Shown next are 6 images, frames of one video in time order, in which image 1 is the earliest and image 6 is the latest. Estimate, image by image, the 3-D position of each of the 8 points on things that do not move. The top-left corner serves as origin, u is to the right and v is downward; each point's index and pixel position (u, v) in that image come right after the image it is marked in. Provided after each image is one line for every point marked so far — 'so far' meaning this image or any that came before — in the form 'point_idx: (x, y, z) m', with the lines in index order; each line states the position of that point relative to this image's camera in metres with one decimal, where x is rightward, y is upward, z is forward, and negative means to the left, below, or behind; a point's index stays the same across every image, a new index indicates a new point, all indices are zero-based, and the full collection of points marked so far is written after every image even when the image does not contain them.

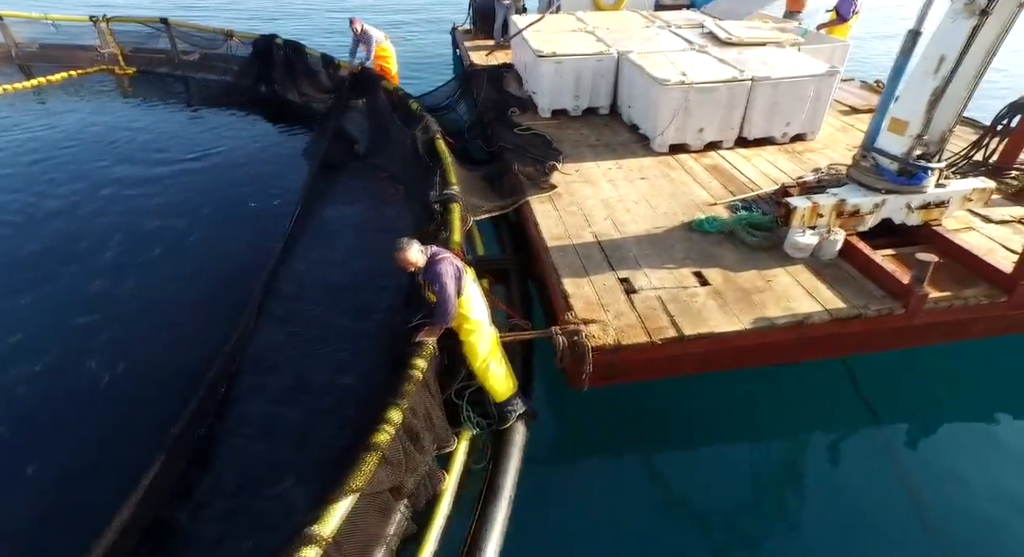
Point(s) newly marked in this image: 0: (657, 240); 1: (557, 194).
0: (+1.5, +0.4, +6.0) m
1: (+0.5, +1.0, +6.9) m
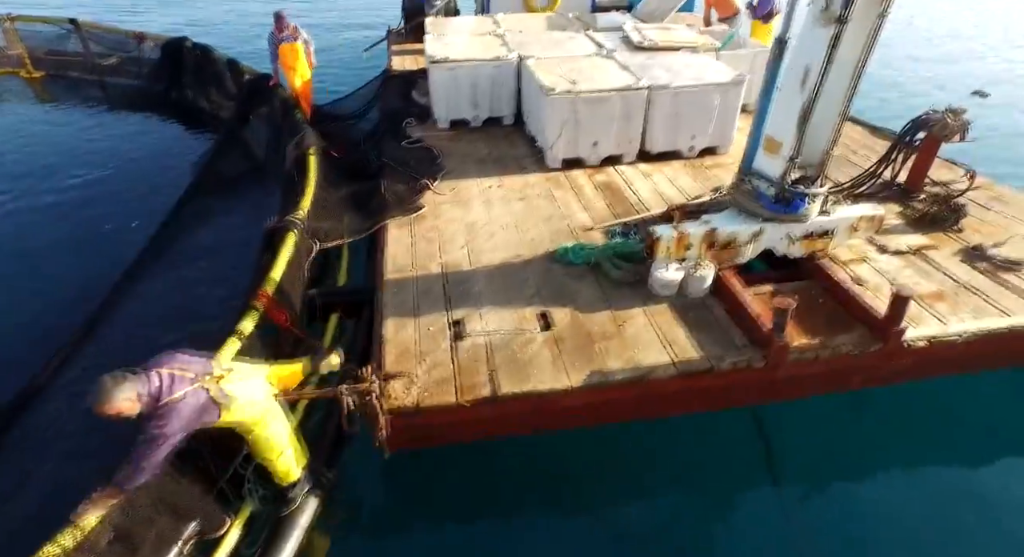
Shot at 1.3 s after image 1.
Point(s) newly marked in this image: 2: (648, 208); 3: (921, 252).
0: (0.0, +0.1, +5.3) m
1: (-1.0, +0.7, +6.2) m
2: (+1.5, +0.8, +6.3) m
3: (+3.8, +0.3, +5.4) m
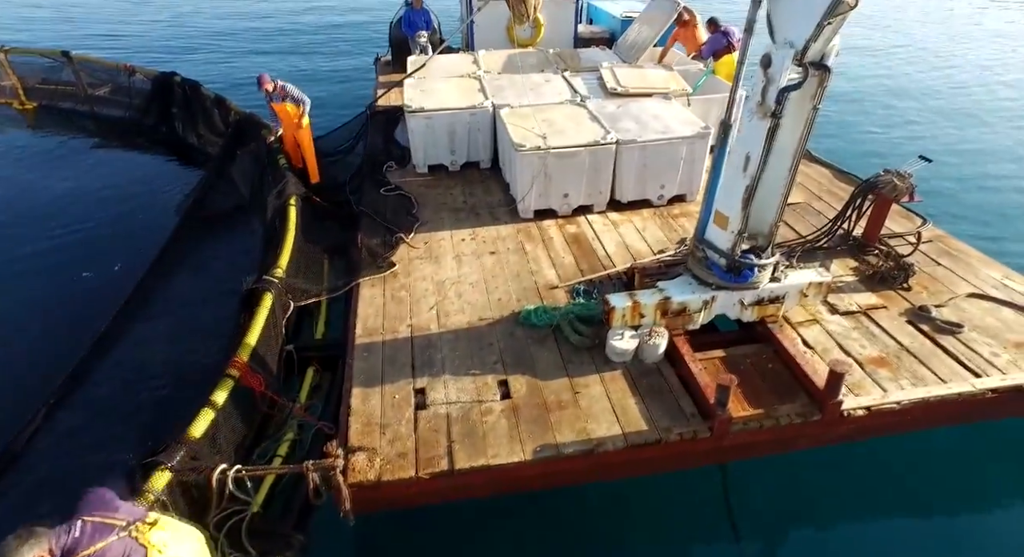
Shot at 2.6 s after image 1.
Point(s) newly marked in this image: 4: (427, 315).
0: (-0.3, -0.5, +5.5) m
1: (-1.3, +0.1, +6.5) m
2: (+1.2, +0.2, +6.6) m
3: (+3.5, -0.3, +5.6) m
4: (-0.8, -0.4, +5.8) m
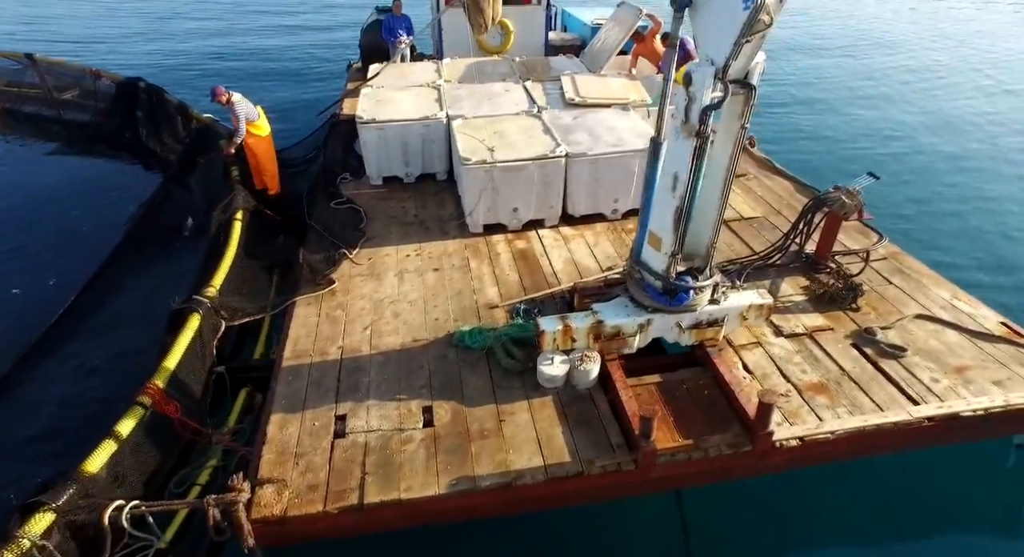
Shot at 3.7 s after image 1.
0: (-1.0, -0.7, +5.4) m
1: (-2.0, -0.1, +6.3) m
2: (+0.5, 0.0, +6.4) m
3: (+2.9, -0.5, +5.5) m
4: (-1.5, -0.6, +5.7) m
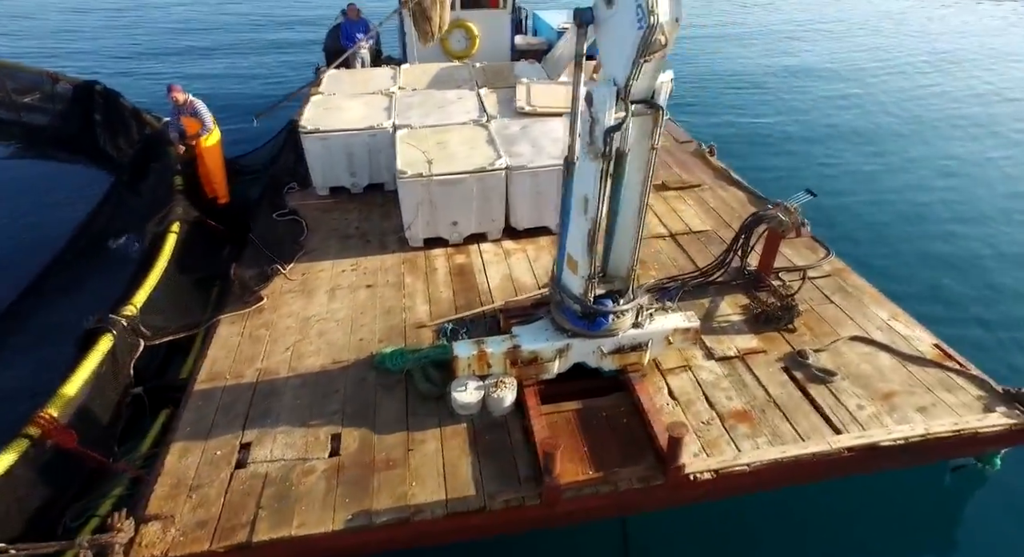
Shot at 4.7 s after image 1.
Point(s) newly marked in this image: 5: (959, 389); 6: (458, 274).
0: (-1.7, -0.9, +5.2) m
1: (-2.7, -0.3, +6.1) m
2: (-0.2, -0.2, +6.2) m
3: (+2.1, -0.7, +5.3) m
4: (-2.2, -0.7, +5.5) m
5: (+3.7, -0.9, +4.9) m
6: (-0.6, +0.1, +6.6) m
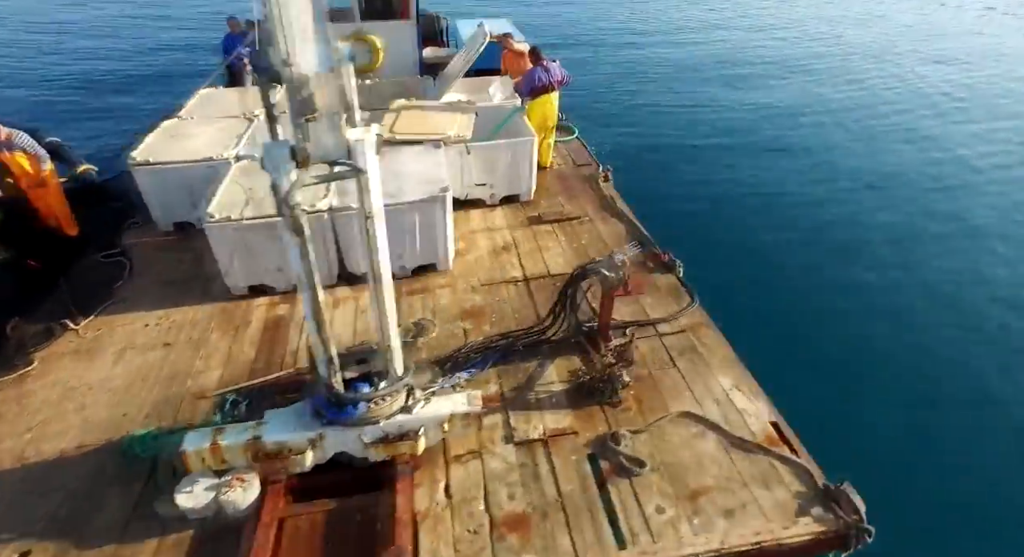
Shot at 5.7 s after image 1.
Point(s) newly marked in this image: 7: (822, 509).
0: (-3.5, -1.5, +4.5) m
1: (-4.5, -0.9, +5.4) m
2: (-2.0, -0.8, +5.5) m
3: (+0.3, -1.3, +4.6) m
4: (-4.0, -1.3, +4.8) m
5: (+1.9, -1.5, +4.1) m
6: (-2.4, -0.5, +5.9) m
7: (+2.1, -1.6, +4.0) m
